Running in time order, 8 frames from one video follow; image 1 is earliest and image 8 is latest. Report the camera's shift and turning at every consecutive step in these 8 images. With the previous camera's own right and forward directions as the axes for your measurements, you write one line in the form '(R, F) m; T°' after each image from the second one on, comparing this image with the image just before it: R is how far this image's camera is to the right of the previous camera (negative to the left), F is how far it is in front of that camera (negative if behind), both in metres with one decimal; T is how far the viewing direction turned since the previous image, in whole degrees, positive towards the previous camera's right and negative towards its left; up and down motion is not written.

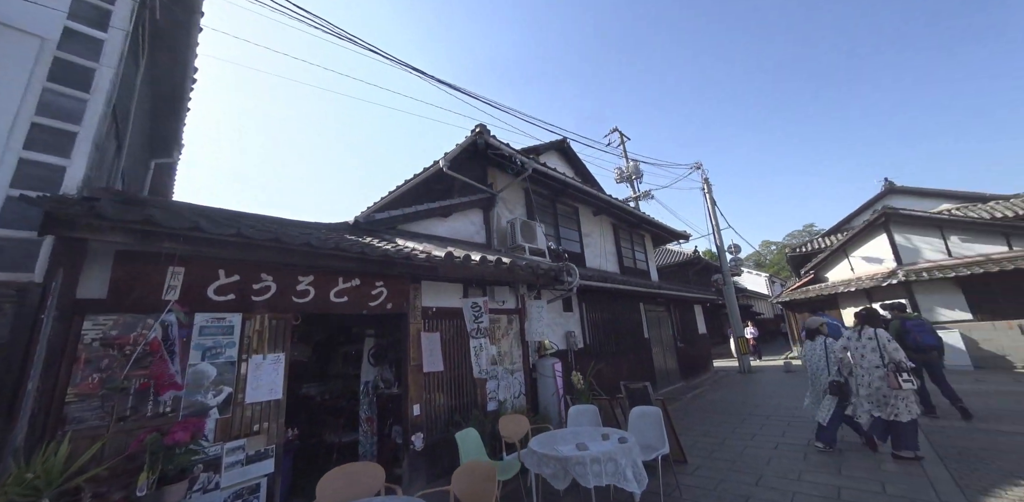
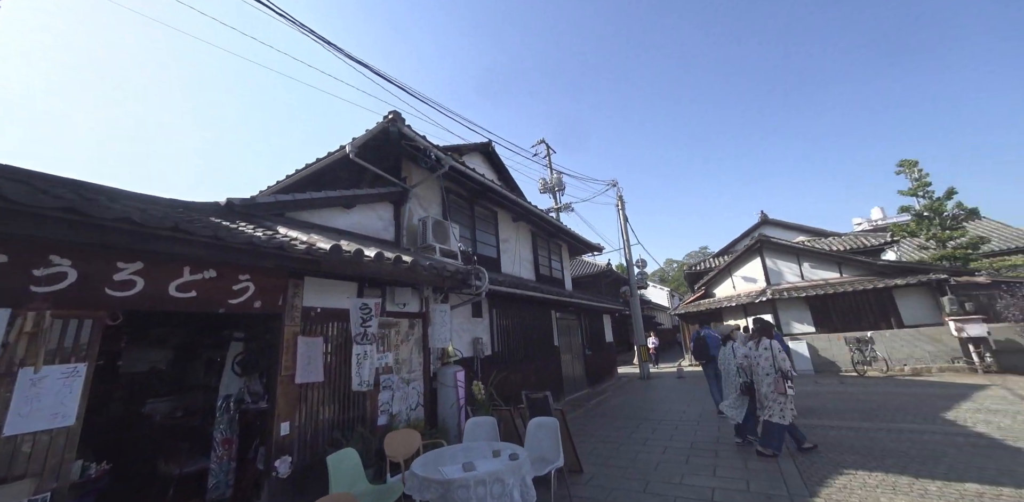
(+0.2, +0.2) m; +11°
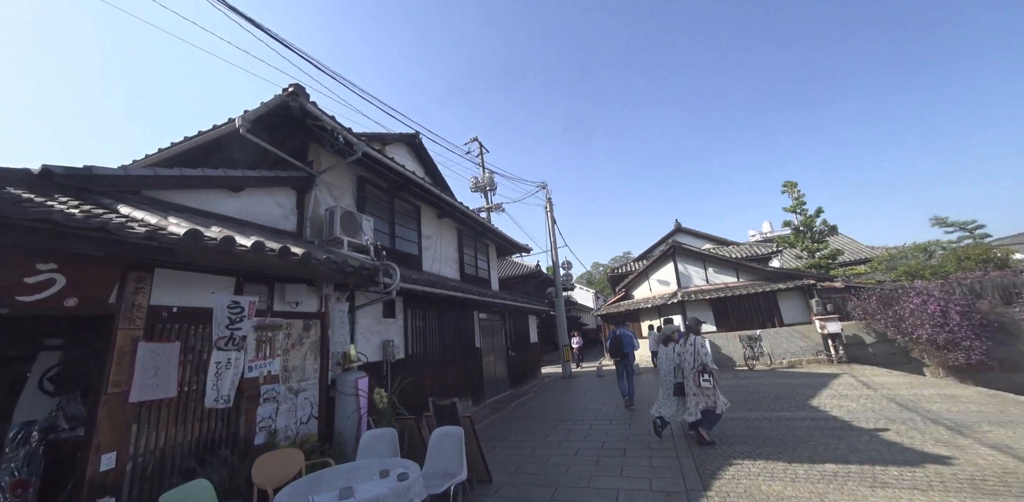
(+0.2, +0.2) m; +10°
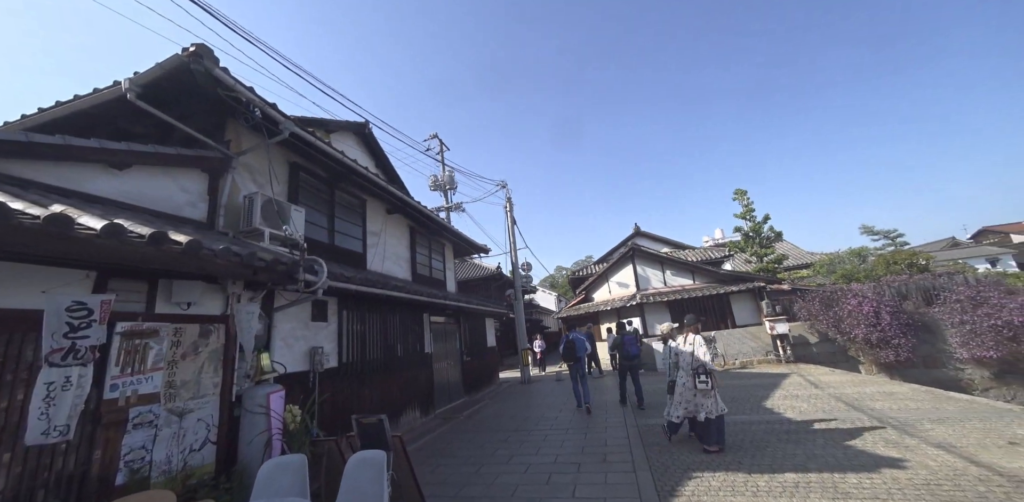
(+0.2, +0.5) m; +5°
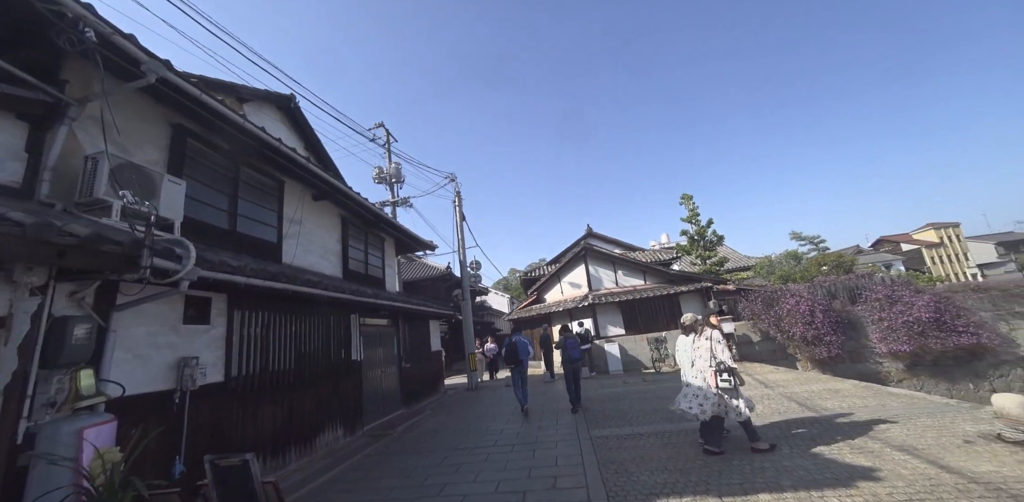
(+0.2, +0.8) m; +7°
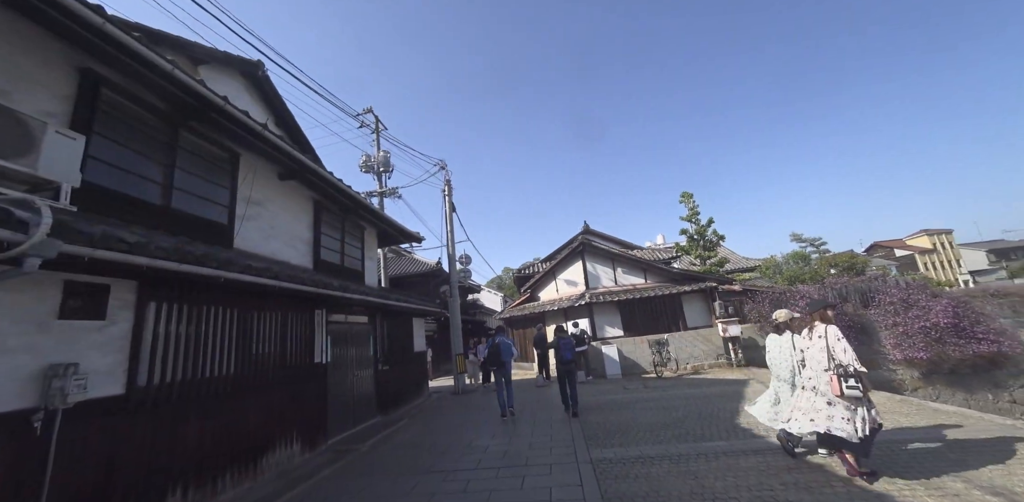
(+0.1, +0.9) m; +1°
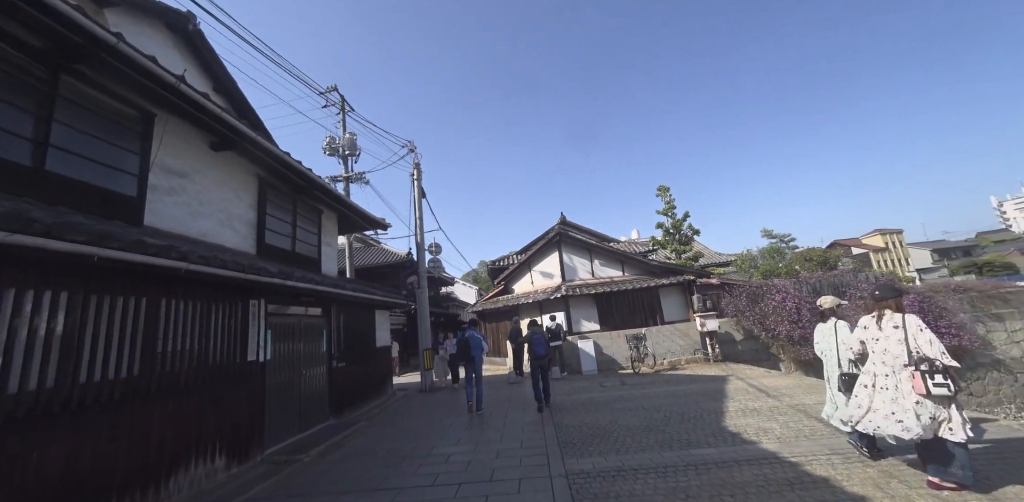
(+0.1, +0.7) m; +3°
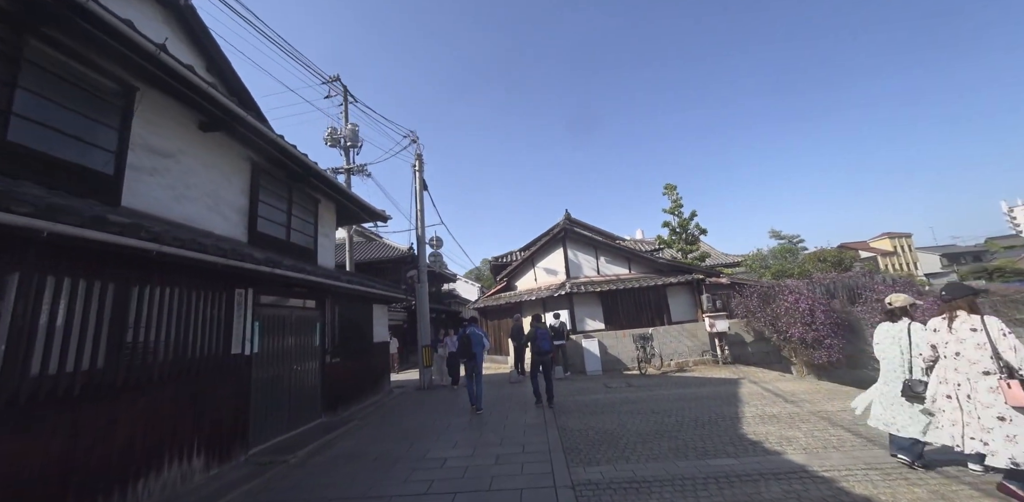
(0.0, +0.4) m; 0°
